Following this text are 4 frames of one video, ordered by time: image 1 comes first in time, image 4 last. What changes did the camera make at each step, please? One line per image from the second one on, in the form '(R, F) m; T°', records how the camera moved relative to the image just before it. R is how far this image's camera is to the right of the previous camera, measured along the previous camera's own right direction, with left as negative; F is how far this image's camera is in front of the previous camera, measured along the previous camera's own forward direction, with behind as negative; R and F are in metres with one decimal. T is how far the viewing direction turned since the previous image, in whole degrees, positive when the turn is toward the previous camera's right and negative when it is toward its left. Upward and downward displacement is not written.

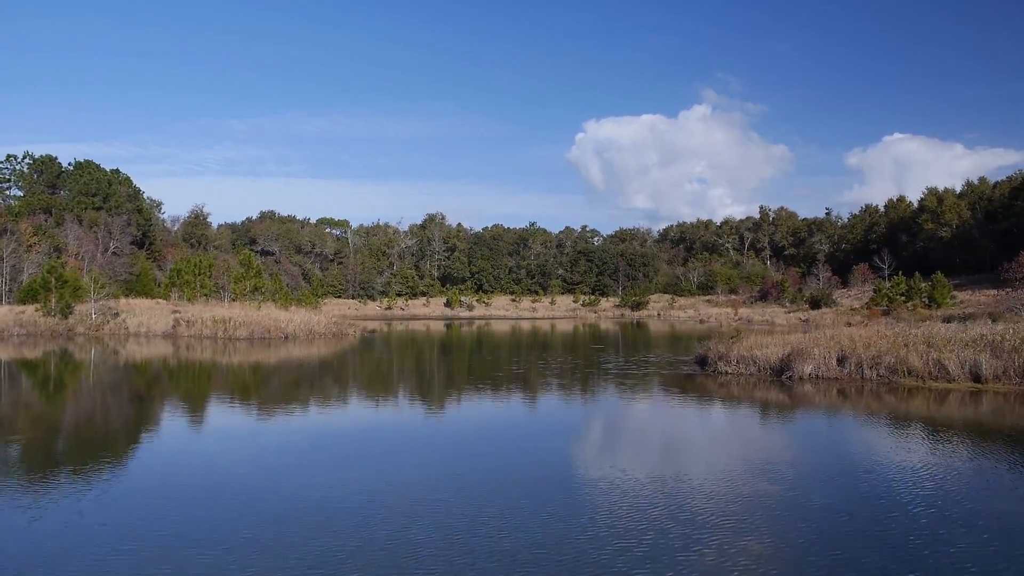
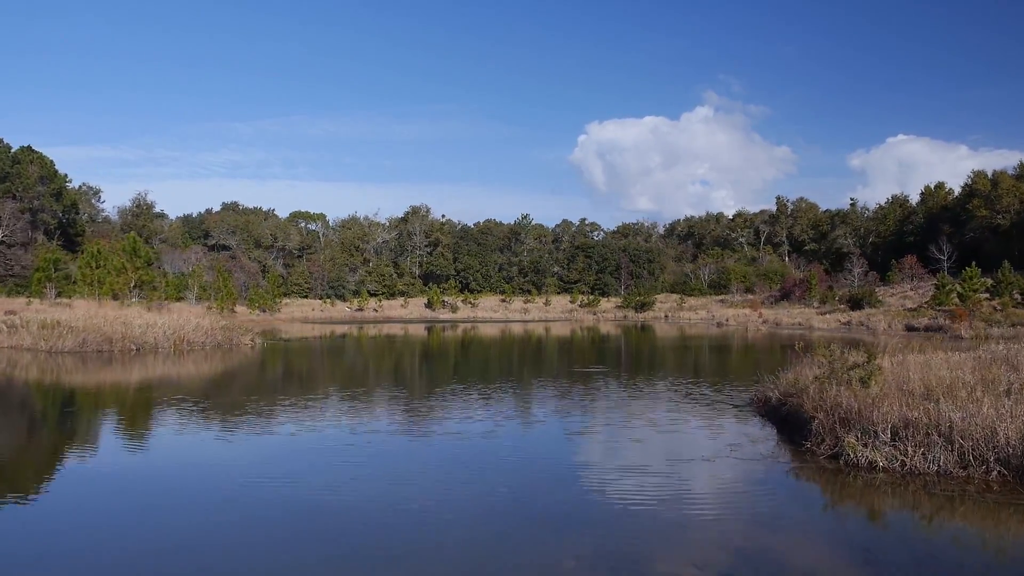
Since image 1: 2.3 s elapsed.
(+0.9, +5.2) m; 0°
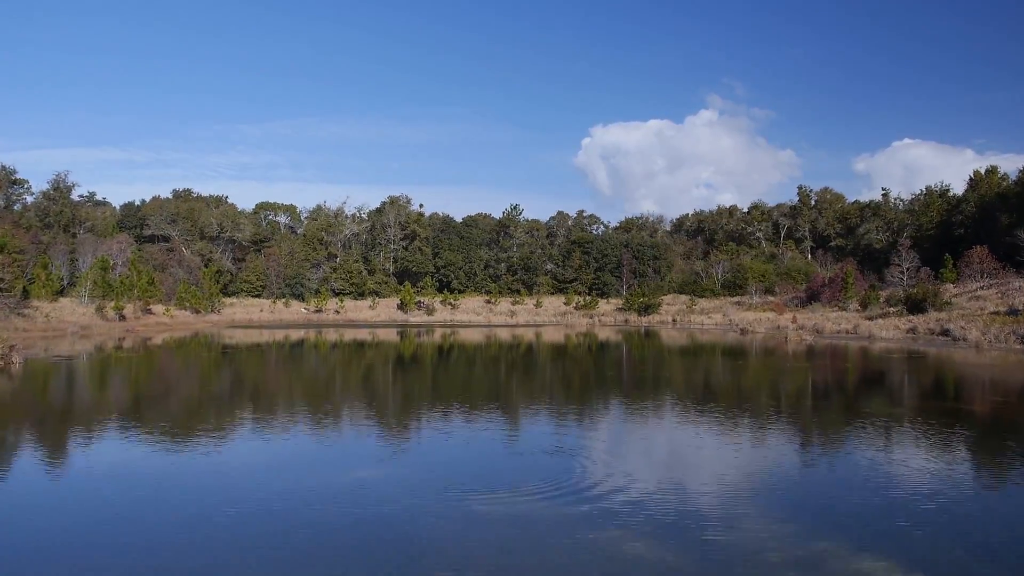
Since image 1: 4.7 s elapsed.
(+1.0, +5.4) m; 0°
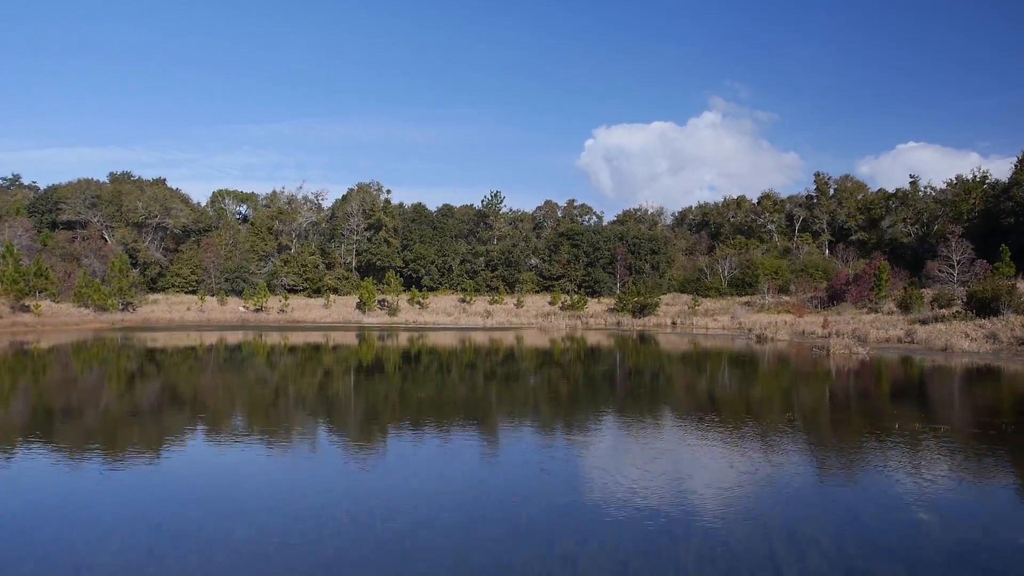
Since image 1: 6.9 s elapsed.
(+1.2, +4.8) m; 0°
